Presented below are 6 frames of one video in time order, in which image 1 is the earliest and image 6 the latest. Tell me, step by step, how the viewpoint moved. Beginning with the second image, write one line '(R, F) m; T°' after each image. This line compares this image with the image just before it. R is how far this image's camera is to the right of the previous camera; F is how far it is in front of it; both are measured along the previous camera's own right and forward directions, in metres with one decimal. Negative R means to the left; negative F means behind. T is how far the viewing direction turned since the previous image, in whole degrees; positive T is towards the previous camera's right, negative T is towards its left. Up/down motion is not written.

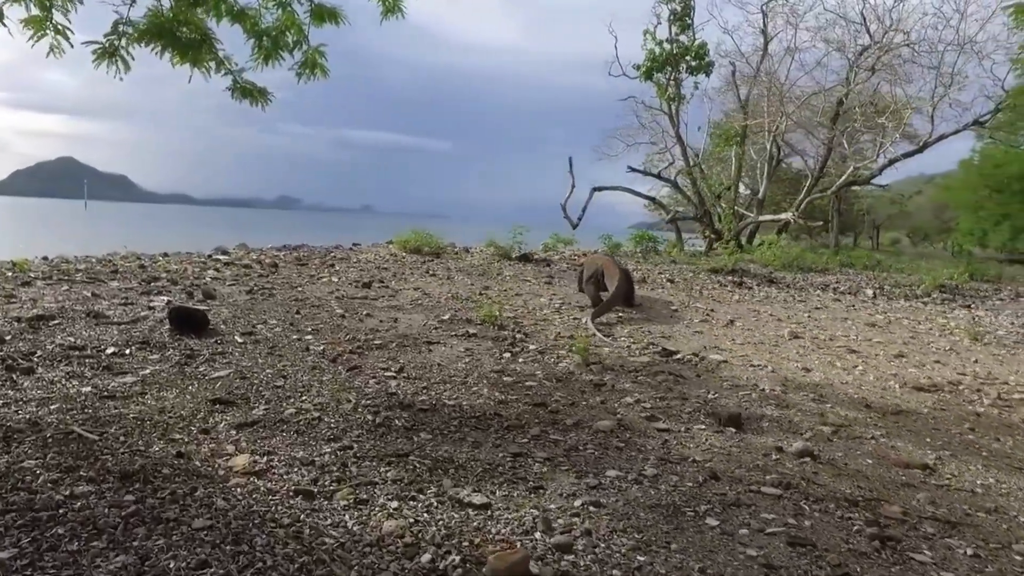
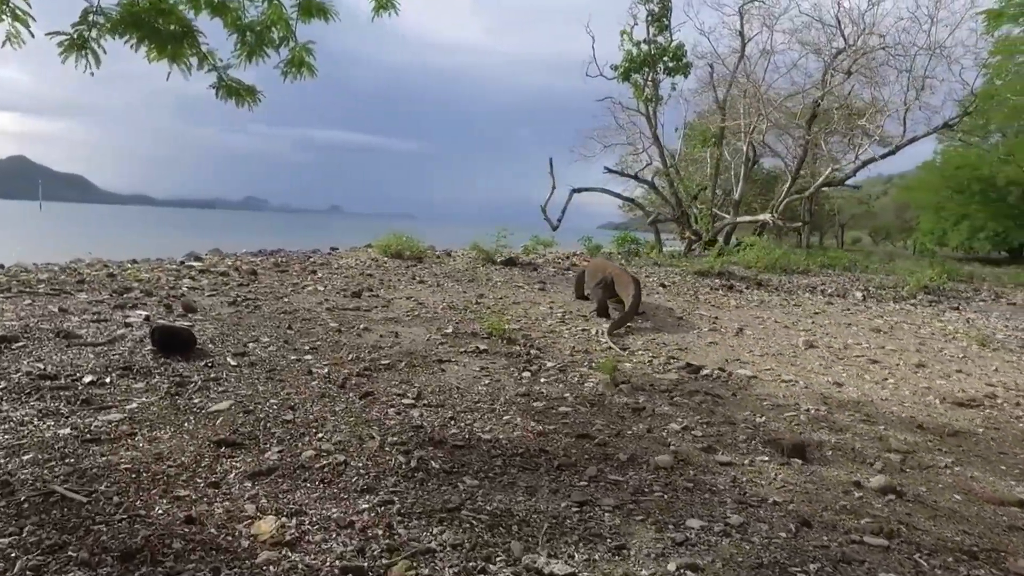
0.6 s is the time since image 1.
(-0.4, +0.4) m; +3°
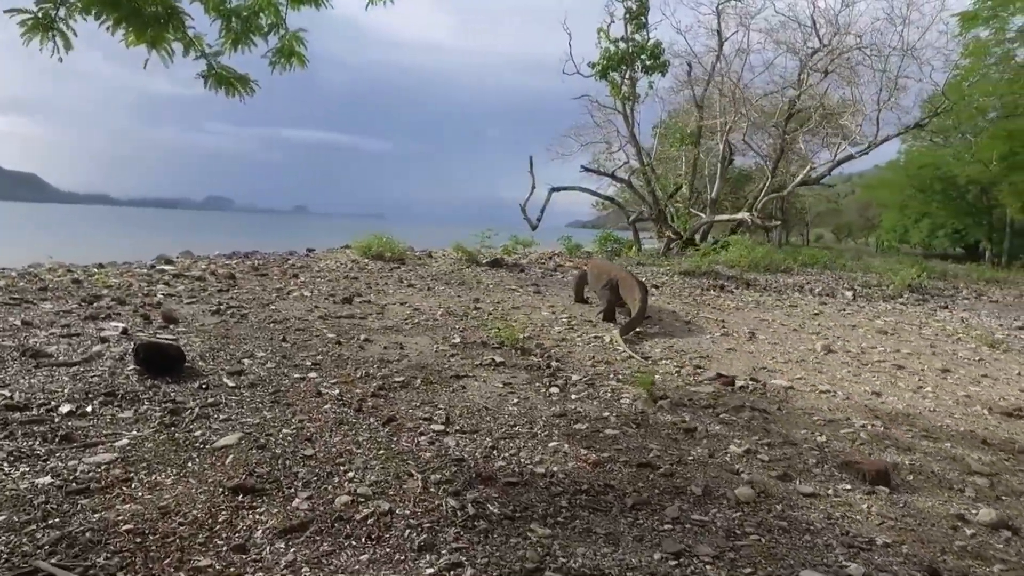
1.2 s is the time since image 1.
(-0.4, +0.4) m; +3°
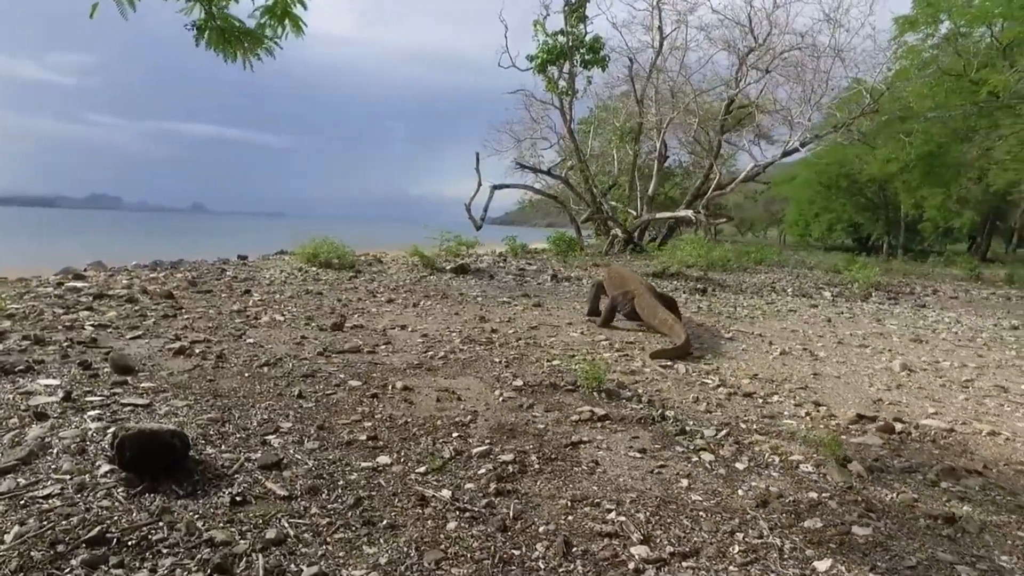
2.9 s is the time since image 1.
(-1.2, +1.2) m; +8°
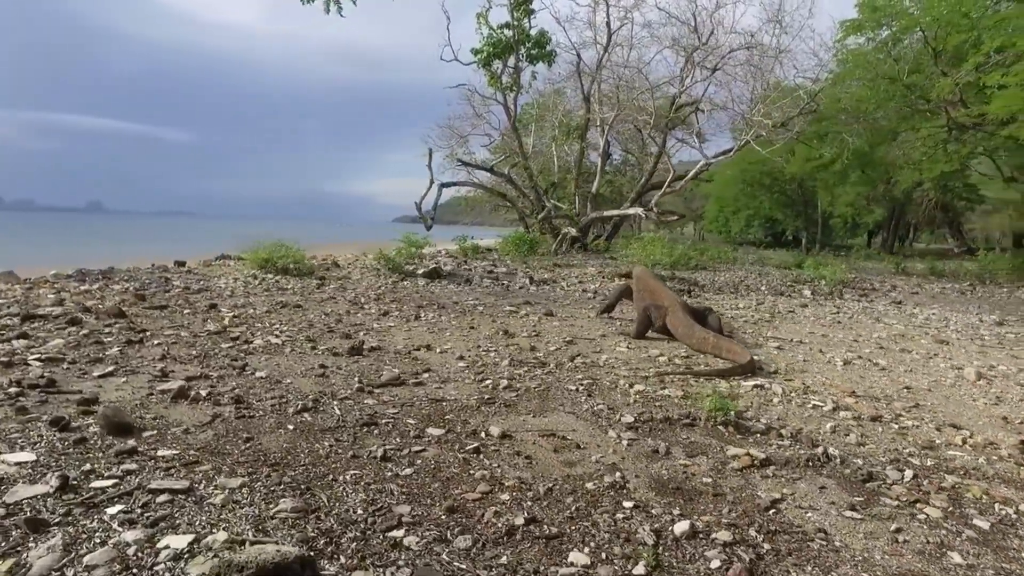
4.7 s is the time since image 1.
(-1.1, +0.9) m; +8°
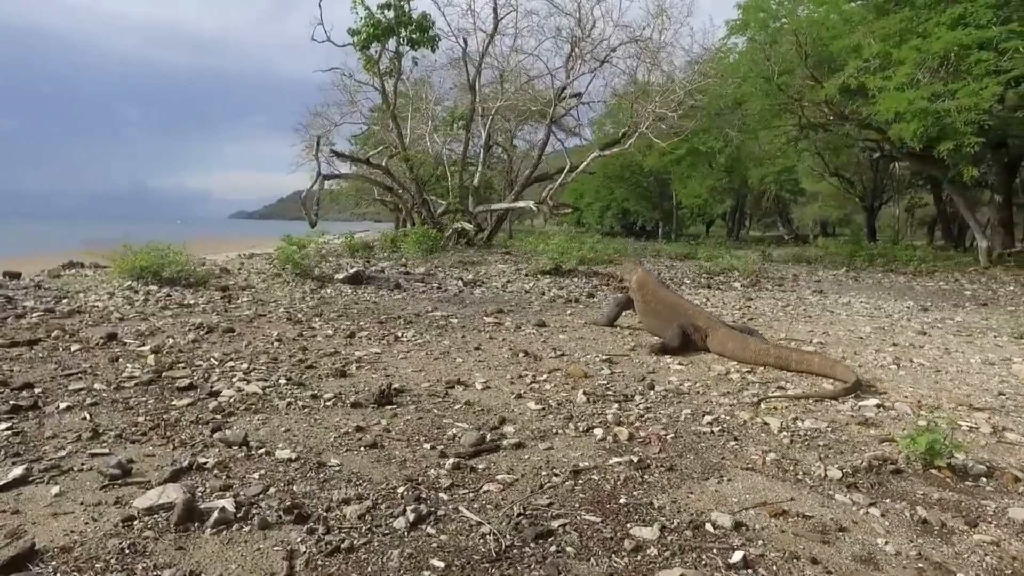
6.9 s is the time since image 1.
(-1.3, +1.3) m; +14°
